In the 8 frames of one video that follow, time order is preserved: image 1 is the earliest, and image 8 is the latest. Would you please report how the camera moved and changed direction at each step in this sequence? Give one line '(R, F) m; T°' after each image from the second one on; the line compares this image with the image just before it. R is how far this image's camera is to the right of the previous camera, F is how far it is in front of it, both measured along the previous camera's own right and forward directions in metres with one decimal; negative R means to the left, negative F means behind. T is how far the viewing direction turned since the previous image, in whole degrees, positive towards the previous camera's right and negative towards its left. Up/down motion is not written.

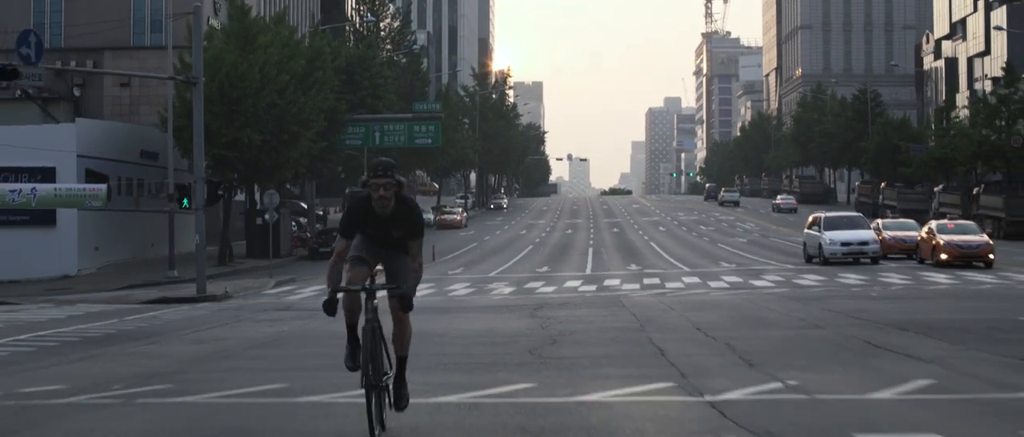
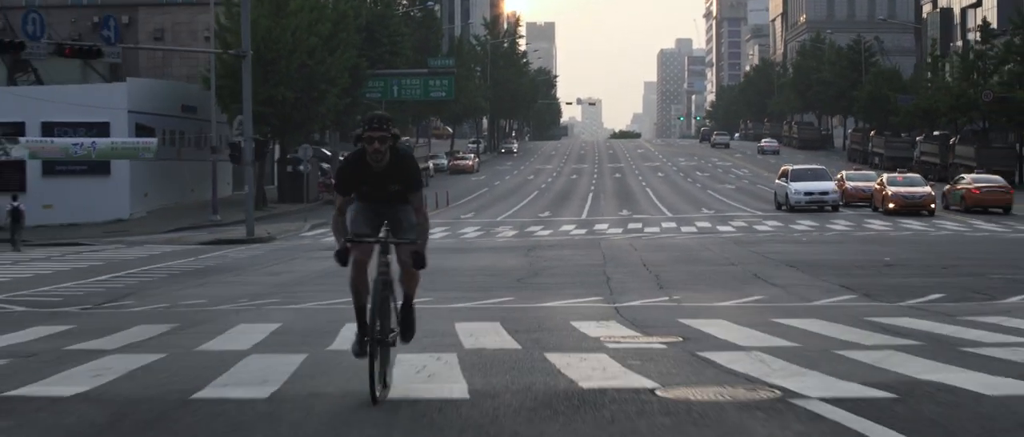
(+0.2, -4.8) m; 0°
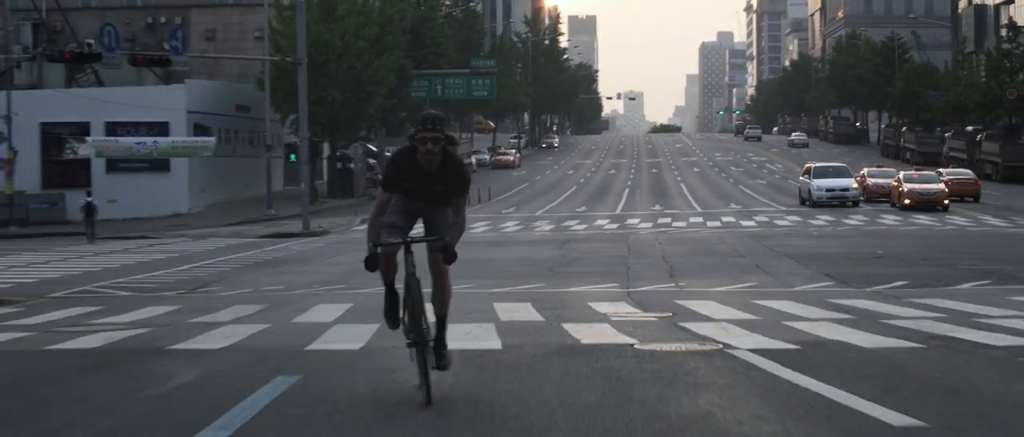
(+0.1, -2.4) m; -1°
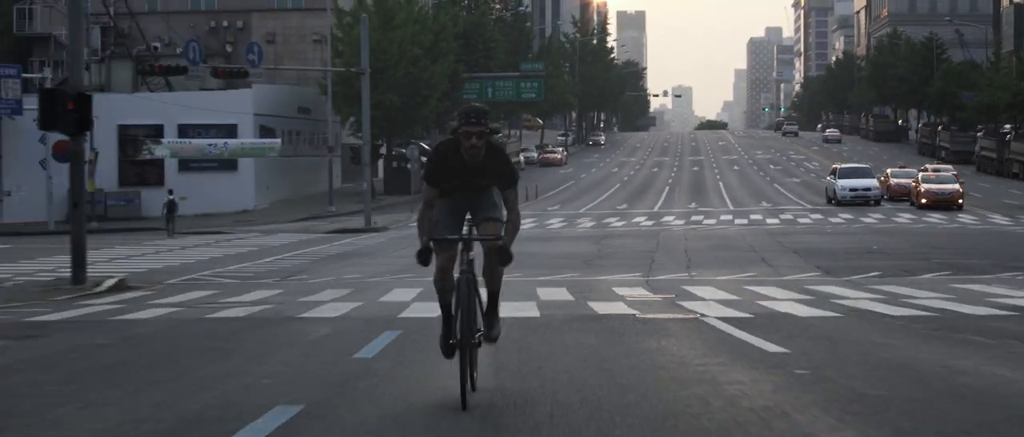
(+0.1, -3.2) m; -1°
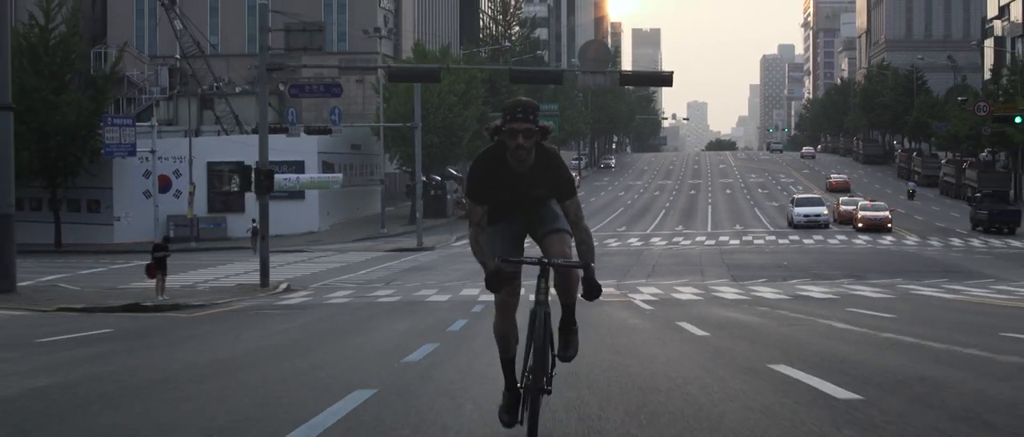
(-0.1, -10.9) m; 0°
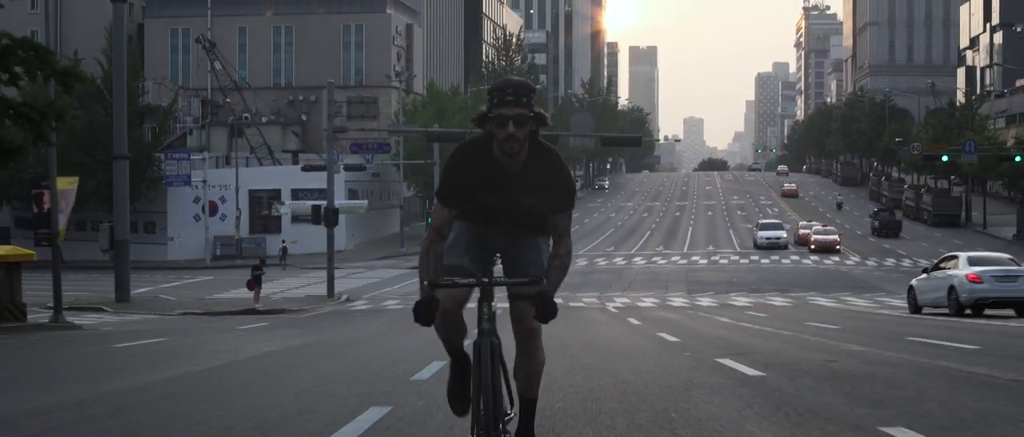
(-0.2, -9.1) m; 0°
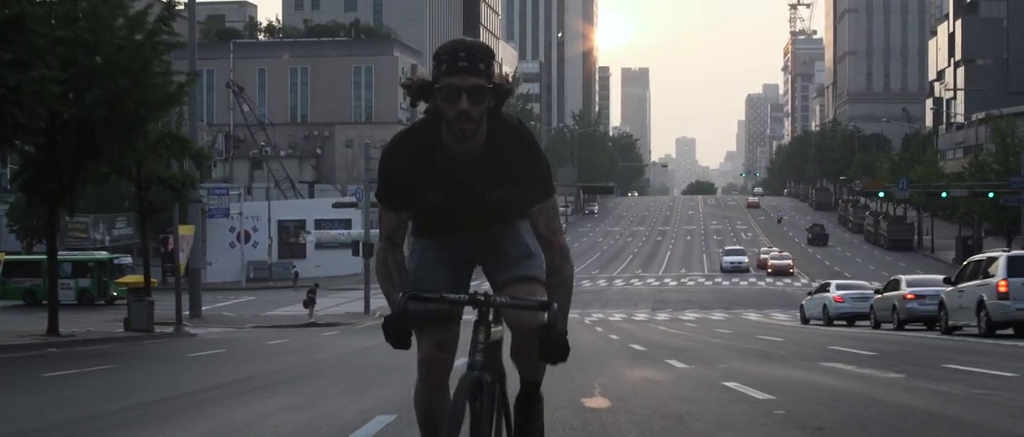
(-0.1, -9.8) m; 0°
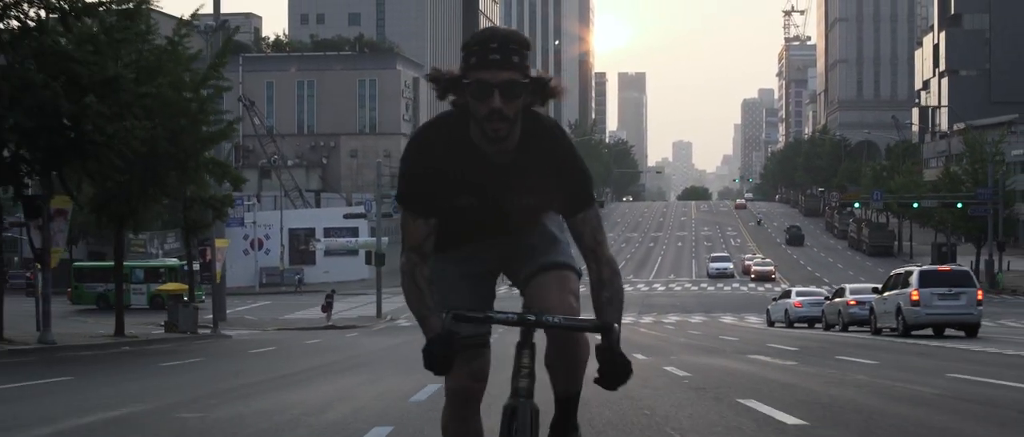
(0.0, -4.7) m; 0°
